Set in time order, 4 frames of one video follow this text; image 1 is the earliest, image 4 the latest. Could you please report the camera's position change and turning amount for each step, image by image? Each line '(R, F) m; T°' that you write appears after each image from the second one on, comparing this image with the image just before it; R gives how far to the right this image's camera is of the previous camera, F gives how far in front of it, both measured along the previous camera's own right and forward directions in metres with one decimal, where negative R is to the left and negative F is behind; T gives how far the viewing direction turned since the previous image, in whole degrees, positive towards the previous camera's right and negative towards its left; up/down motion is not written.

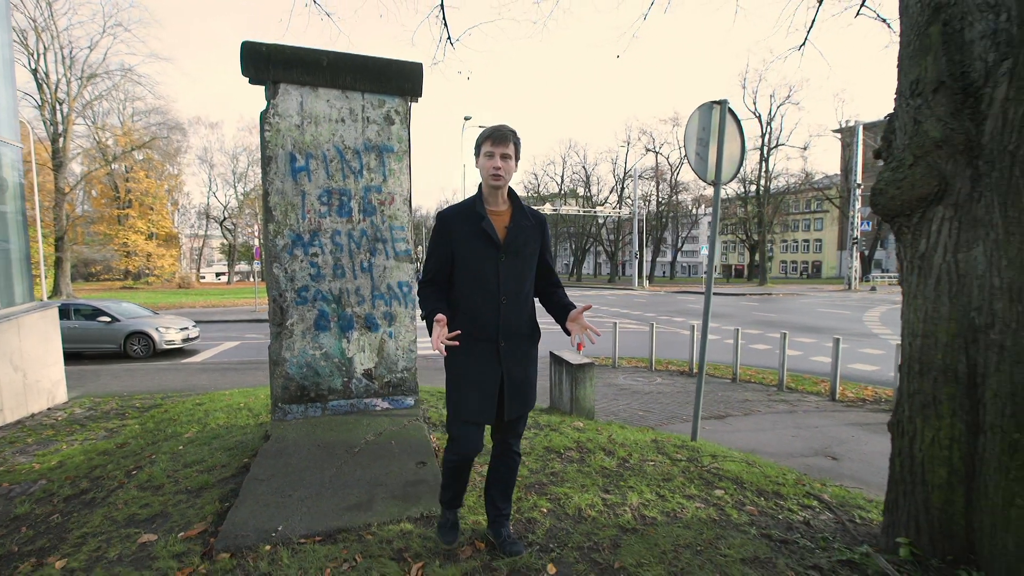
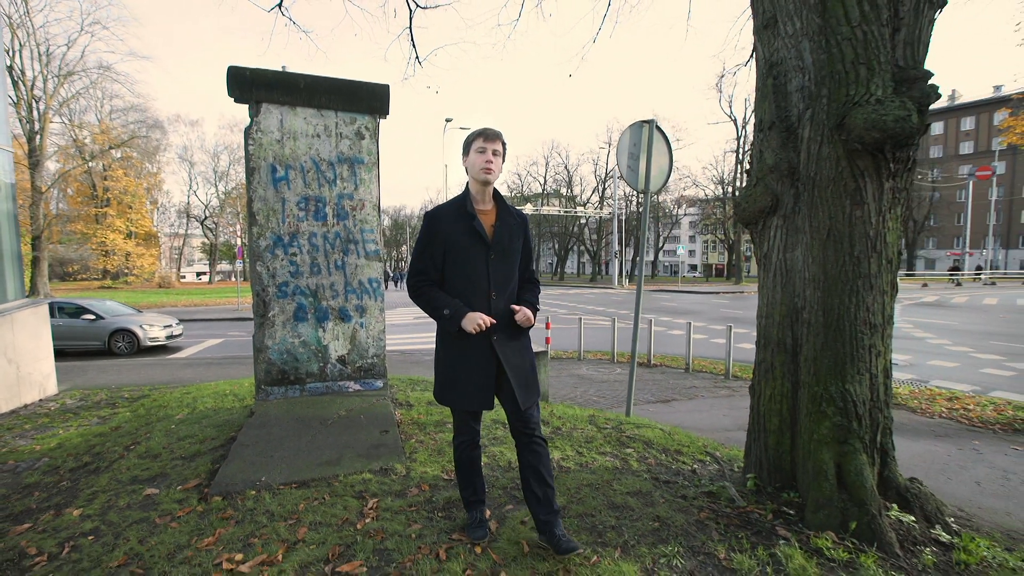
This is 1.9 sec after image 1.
(+0.3, -0.6) m; +2°
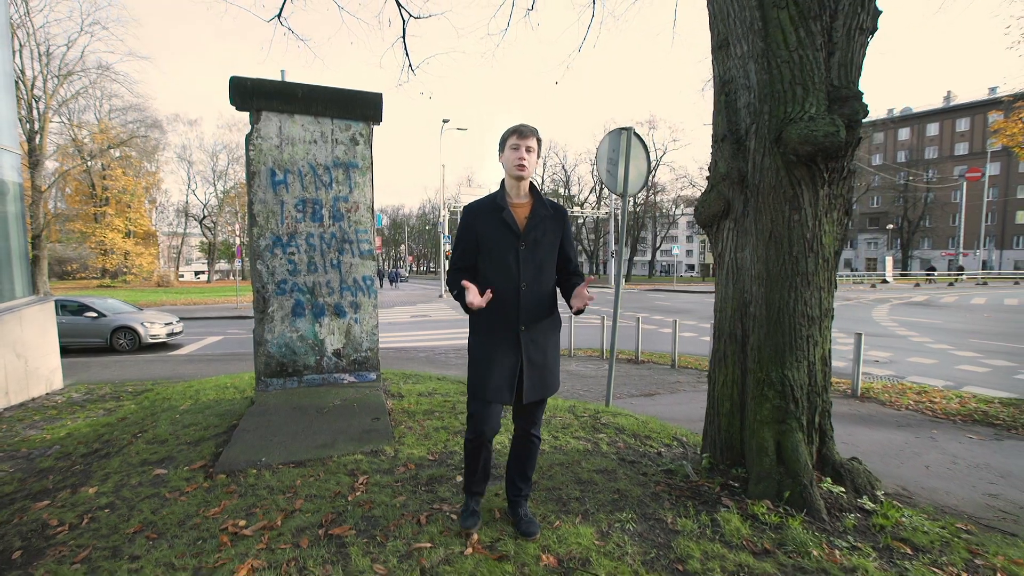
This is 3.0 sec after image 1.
(+0.1, -0.3) m; 0°
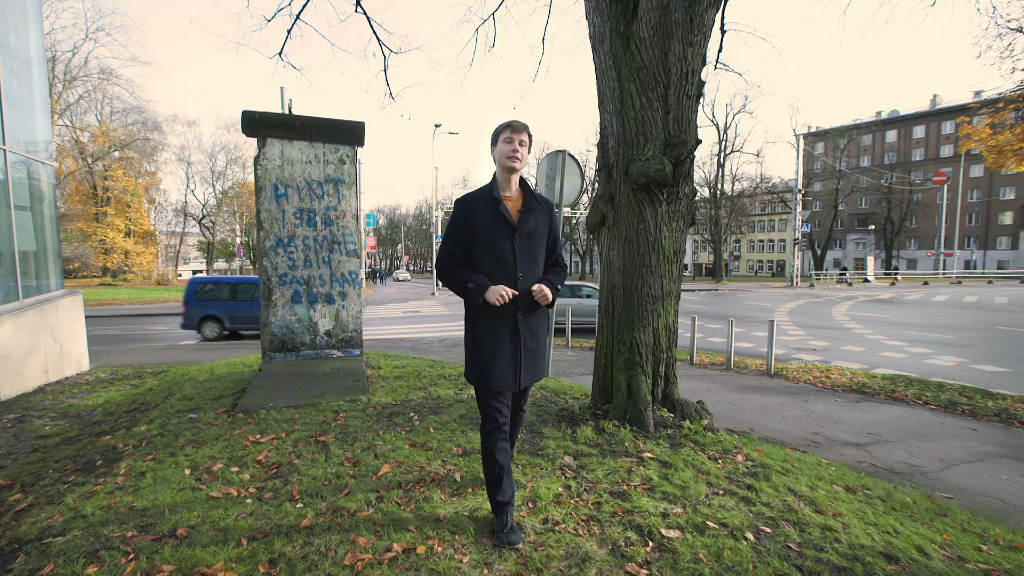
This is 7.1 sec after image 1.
(+0.5, -1.2) m; 0°
